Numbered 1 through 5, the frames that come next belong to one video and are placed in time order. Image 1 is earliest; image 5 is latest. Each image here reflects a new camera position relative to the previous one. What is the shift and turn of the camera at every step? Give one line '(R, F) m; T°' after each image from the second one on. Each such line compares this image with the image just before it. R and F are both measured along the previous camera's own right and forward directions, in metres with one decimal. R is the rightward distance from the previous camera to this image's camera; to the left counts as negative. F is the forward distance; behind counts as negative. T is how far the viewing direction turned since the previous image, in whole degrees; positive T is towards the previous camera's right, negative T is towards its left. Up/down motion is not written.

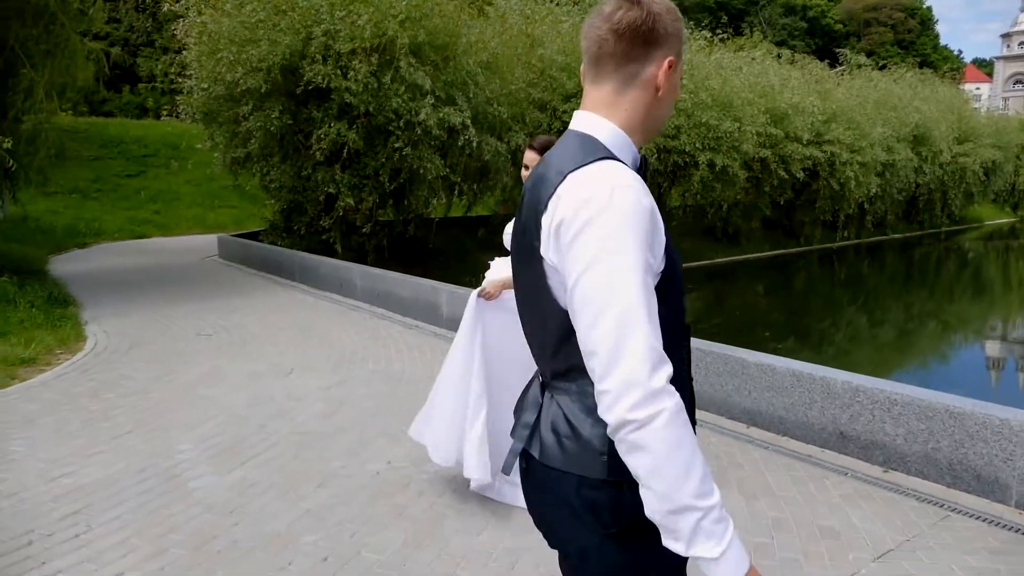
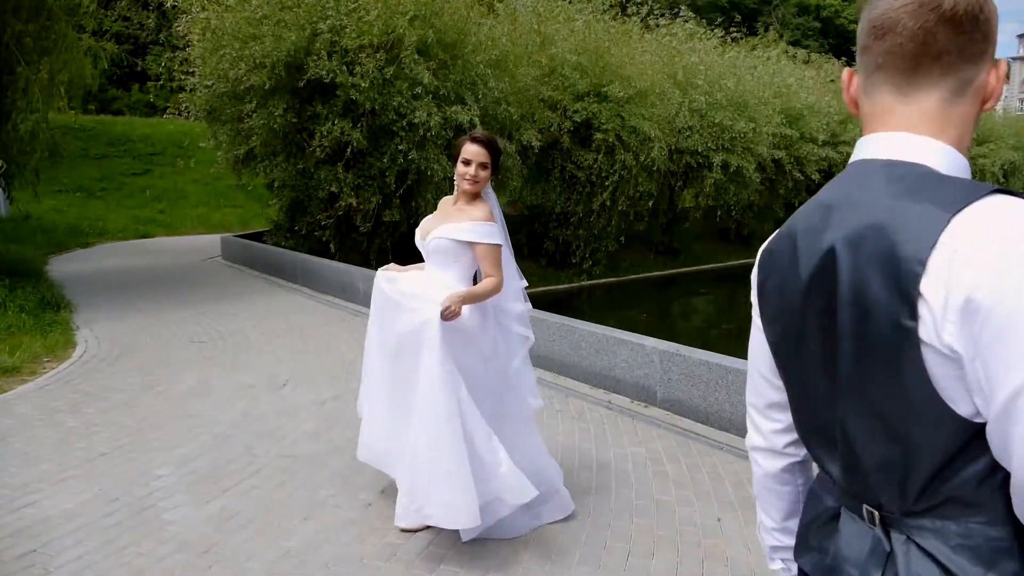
(0.0, +0.3) m; -1°
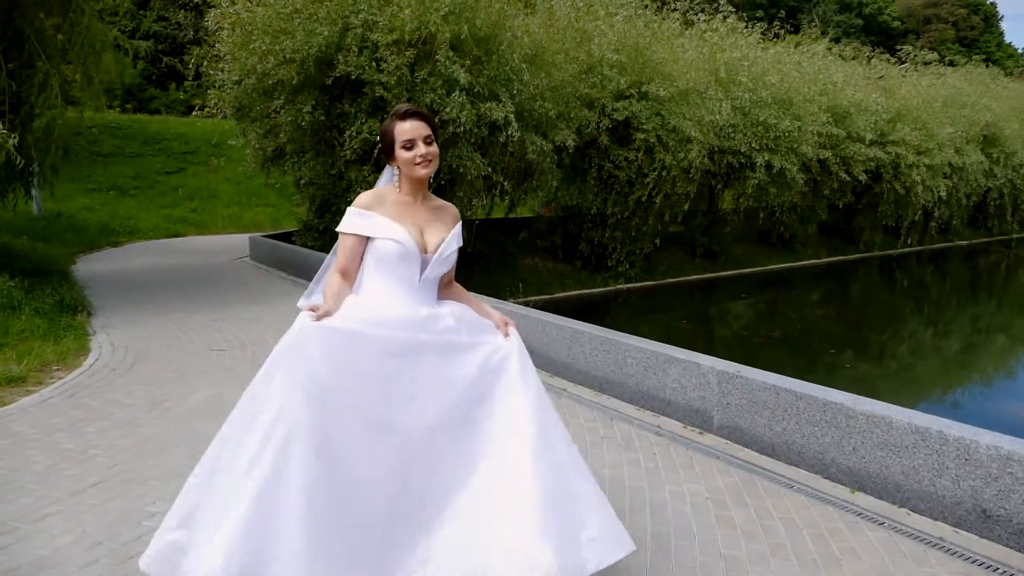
(0.0, +0.5) m; -2°
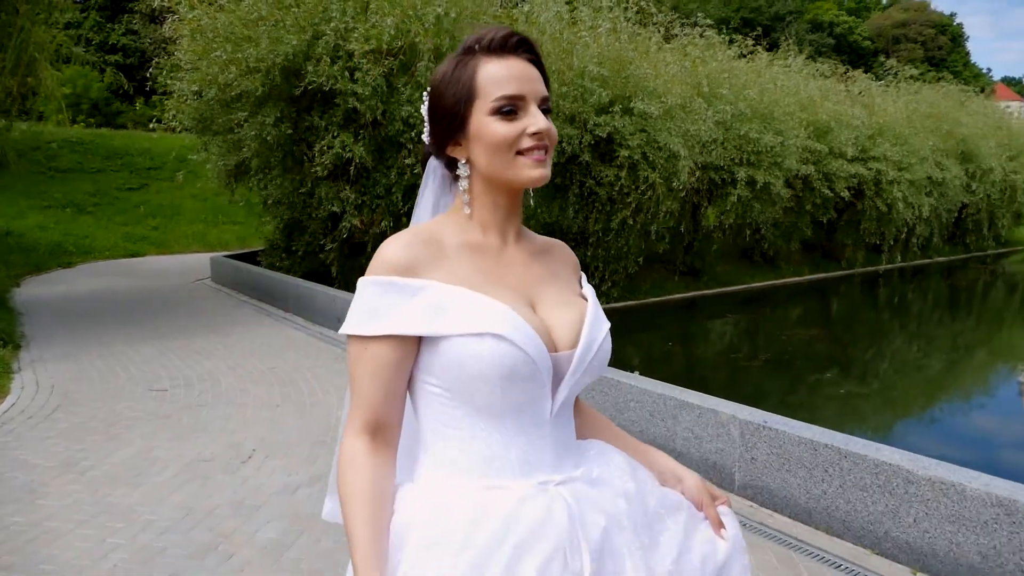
(0.0, +0.7) m; +2°
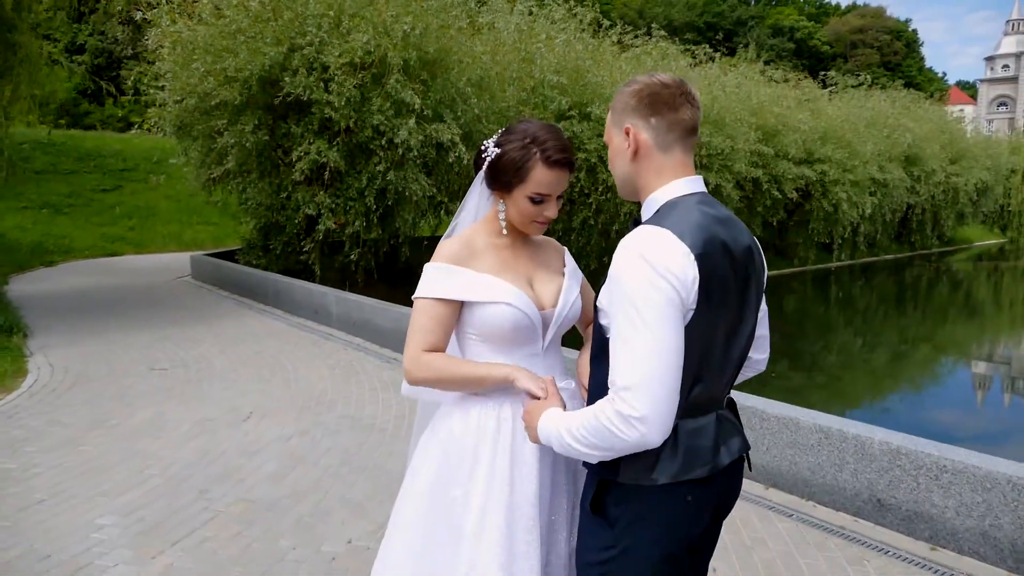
(+0.1, -0.9) m; +2°
